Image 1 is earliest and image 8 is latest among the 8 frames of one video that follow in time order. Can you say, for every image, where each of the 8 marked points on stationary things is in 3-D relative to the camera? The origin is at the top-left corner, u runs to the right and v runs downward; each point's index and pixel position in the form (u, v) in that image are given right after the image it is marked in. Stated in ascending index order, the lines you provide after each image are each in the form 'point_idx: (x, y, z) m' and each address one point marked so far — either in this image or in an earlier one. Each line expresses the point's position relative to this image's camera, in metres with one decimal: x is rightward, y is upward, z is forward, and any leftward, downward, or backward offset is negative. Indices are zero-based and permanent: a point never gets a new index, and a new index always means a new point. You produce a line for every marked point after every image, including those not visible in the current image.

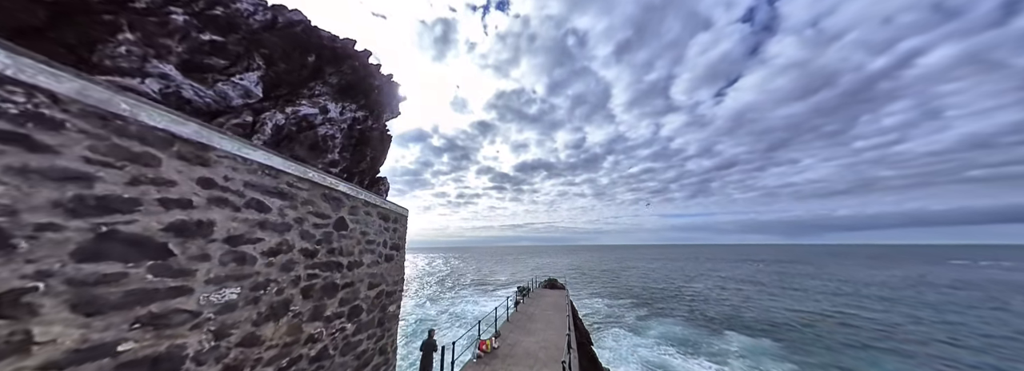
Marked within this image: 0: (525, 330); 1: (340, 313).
0: (+0.5, -5.7, +8.6) m
1: (-2.3, -1.7, +2.9) m
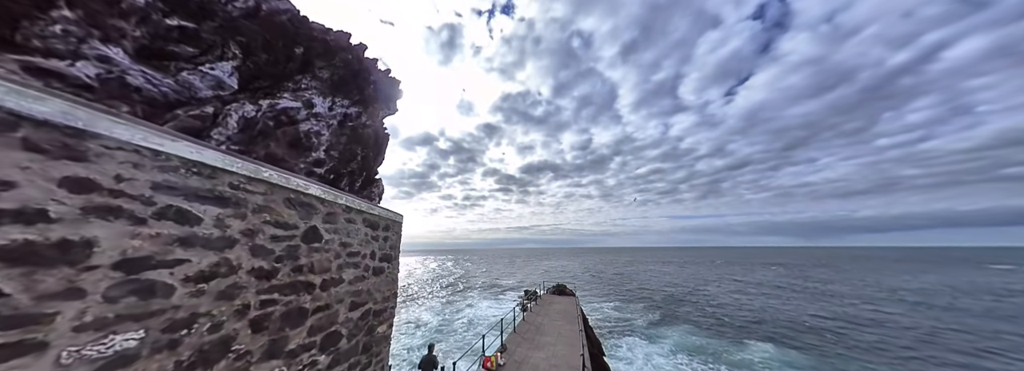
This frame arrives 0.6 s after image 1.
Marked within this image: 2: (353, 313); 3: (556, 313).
0: (+0.8, -5.8, +8.0) m
1: (-2.2, -1.7, +2.4) m
2: (-2.2, -1.8, +3.1) m
3: (+2.4, -6.9, +12.0) m
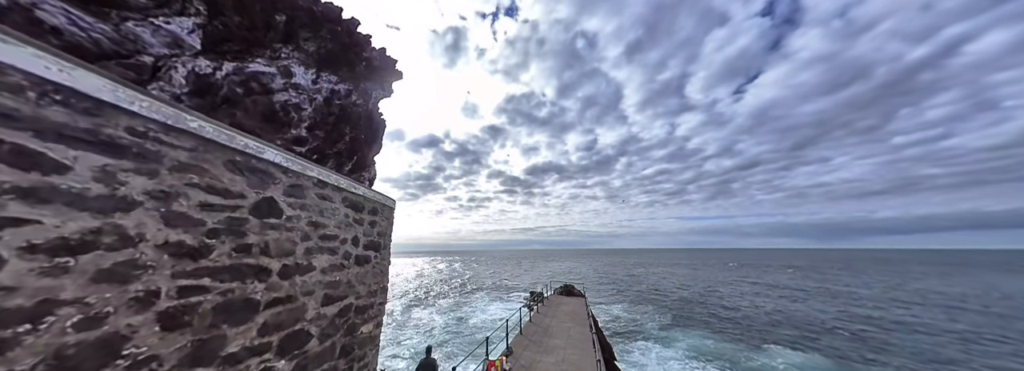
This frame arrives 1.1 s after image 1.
0: (+1.0, -5.5, +7.4) m
1: (-2.1, -1.3, +1.9) m
2: (-2.1, -1.4, +2.6) m
3: (+2.7, -6.6, +11.3) m
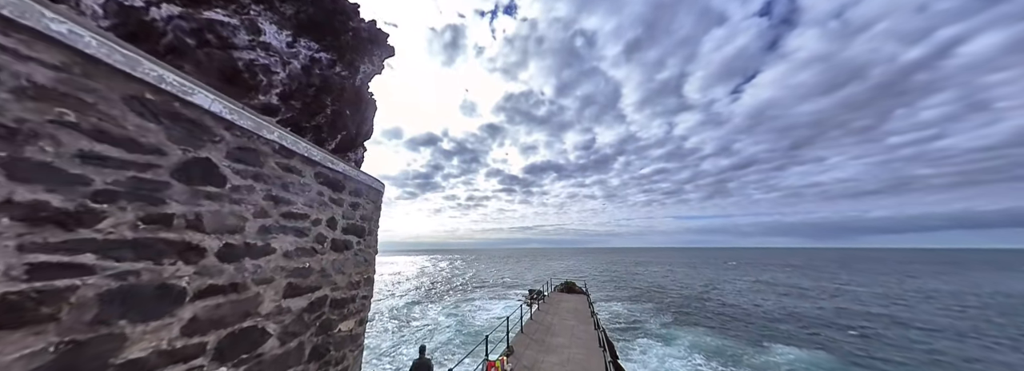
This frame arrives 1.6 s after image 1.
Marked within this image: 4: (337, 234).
0: (+1.0, -5.1, +7.0) m
1: (-2.1, -1.0, +1.4) m
2: (-2.1, -1.1, +2.1) m
3: (+2.7, -6.2, +10.9) m
4: (-2.1, -0.6, +2.6) m
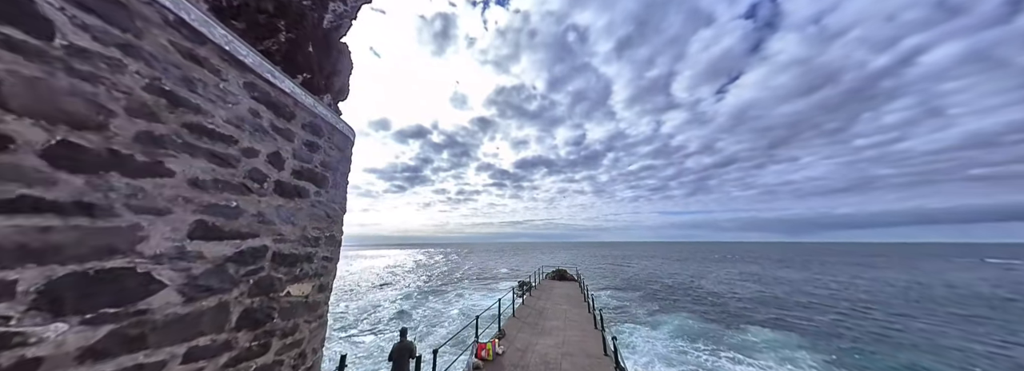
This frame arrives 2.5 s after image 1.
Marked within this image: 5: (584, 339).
0: (+0.8, -4.3, +6.6) m
1: (-2.0, -0.3, +0.8) m
2: (-2.1, -0.4, +1.5) m
3: (+2.2, -5.4, +10.7) m
4: (-2.1, +0.1, +2.0) m
5: (+1.9, -4.1, +5.9) m
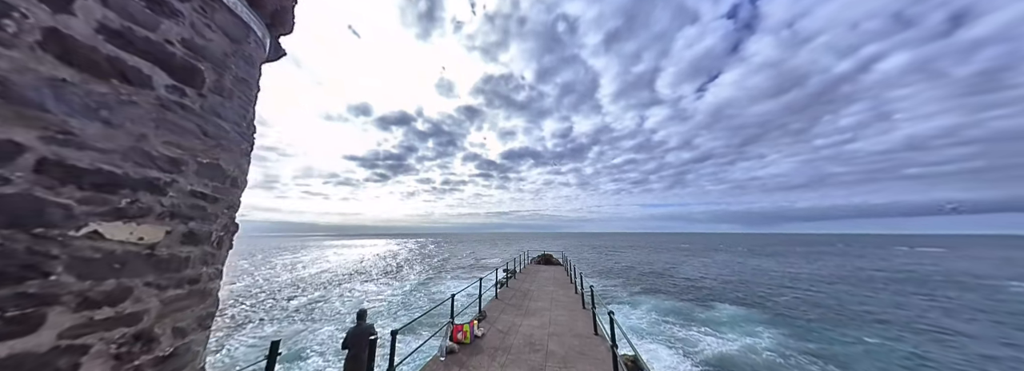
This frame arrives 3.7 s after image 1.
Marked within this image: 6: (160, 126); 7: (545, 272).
0: (+0.3, -3.5, +6.0) m
1: (-2.1, +0.3, 0.0) m
2: (-2.2, +0.3, +0.6) m
3: (+1.5, -4.3, +10.2) m
4: (-2.2, +0.8, +1.1) m
5: (+1.5, -3.3, +5.5) m
6: (-2.2, +0.4, +1.4) m
7: (+1.8, -4.8, +12.3) m
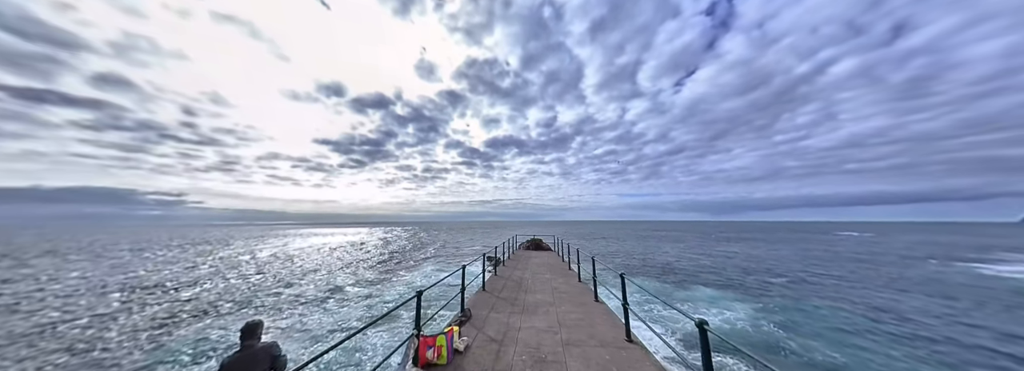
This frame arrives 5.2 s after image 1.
0: (+0.1, -2.6, +4.6) m
1: (-1.7, +0.9, -1.8) m
2: (-1.9, +0.9, -1.2) m
3: (+1.0, -3.2, +8.9) m
4: (-1.9, +1.5, -0.7) m
5: (+1.4, -2.4, +4.1) m
6: (-2.0, +1.1, -0.4) m
7: (+1.2, -3.6, +11.0) m
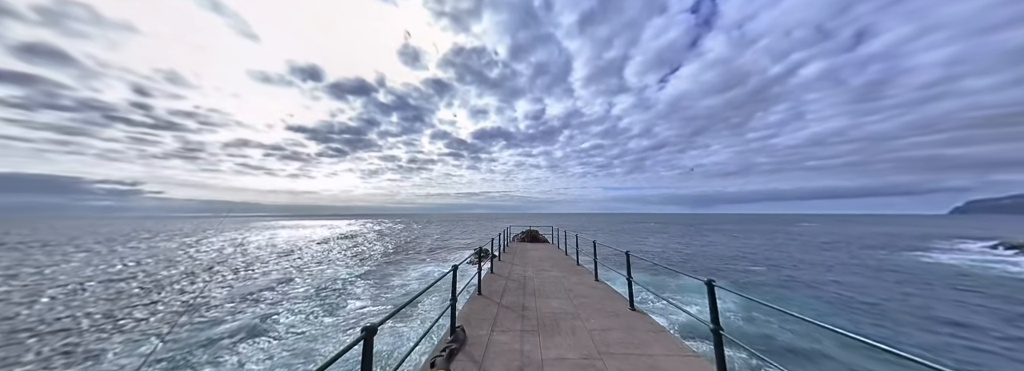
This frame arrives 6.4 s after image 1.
0: (+0.3, -2.1, +3.3) m
1: (-1.2, +1.2, -3.3) m
2: (-1.3, +1.3, -2.7) m
3: (+0.9, -2.6, +7.7) m
4: (-1.4, +1.8, -2.3) m
5: (+1.5, -2.0, +2.8) m
6: (-1.5, +1.4, -2.0) m
7: (+1.0, -2.9, +9.7) m
